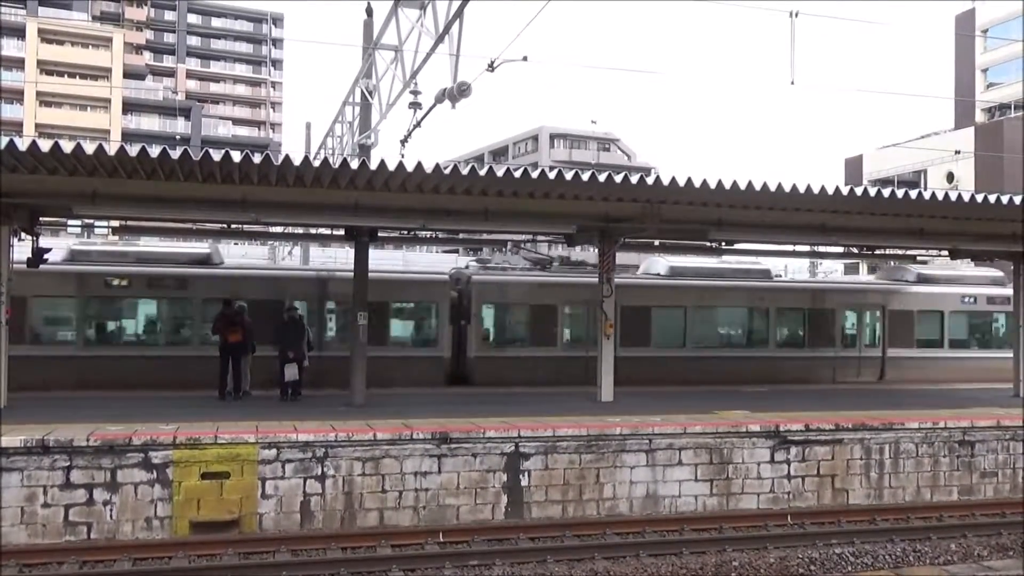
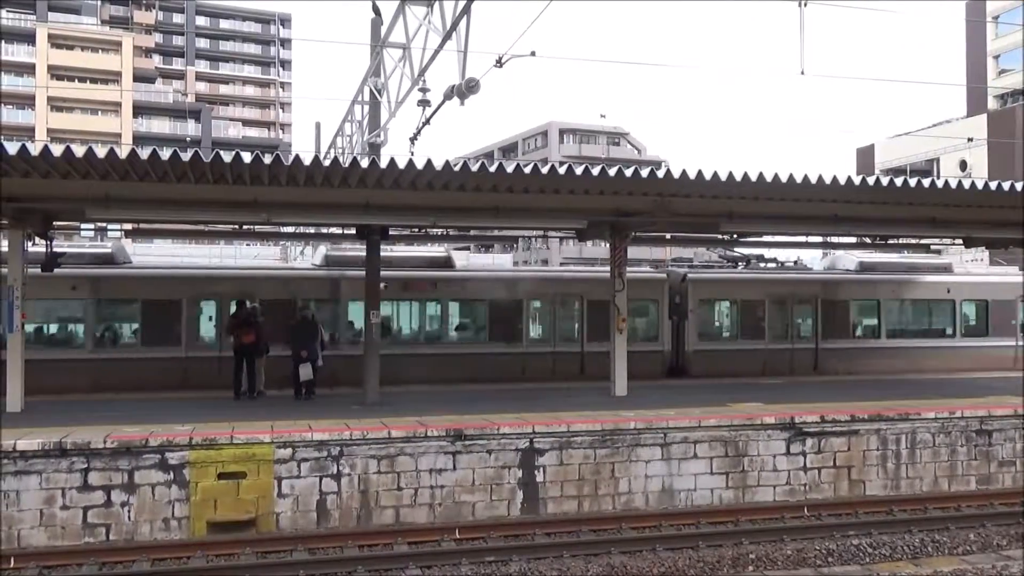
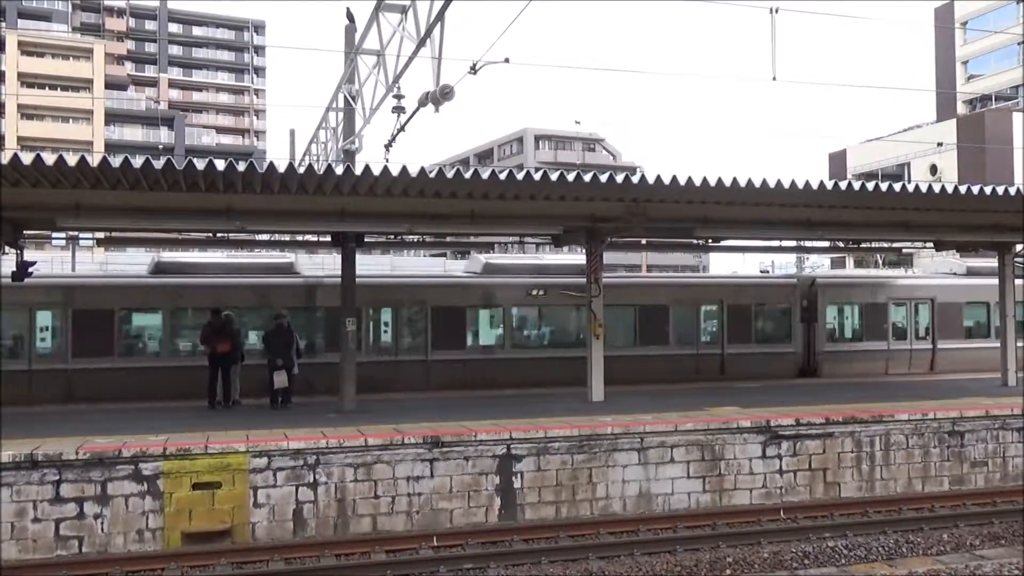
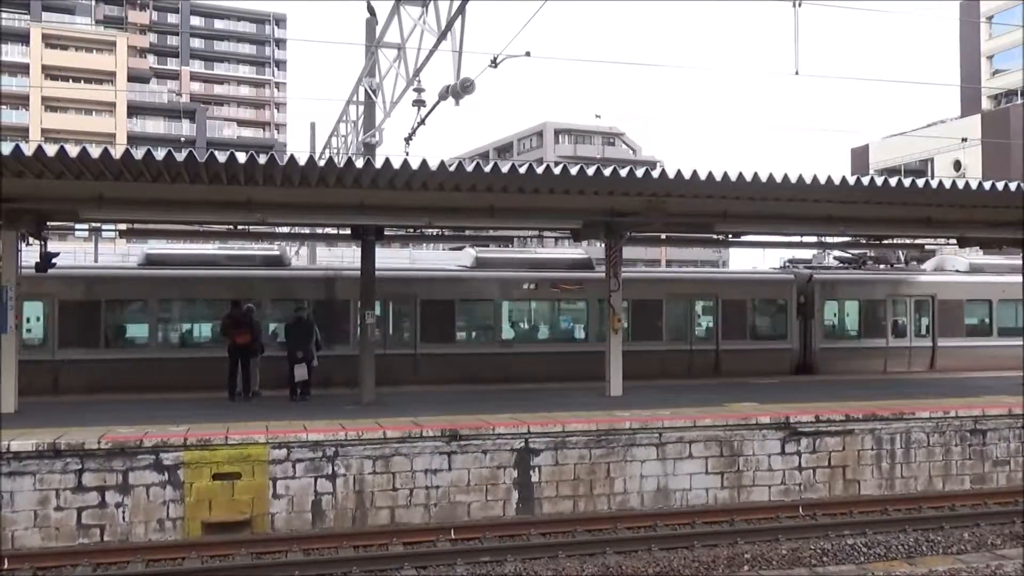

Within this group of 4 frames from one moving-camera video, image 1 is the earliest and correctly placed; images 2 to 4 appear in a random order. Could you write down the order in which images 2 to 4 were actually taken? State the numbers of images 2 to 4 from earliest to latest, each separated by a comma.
3, 4, 2
